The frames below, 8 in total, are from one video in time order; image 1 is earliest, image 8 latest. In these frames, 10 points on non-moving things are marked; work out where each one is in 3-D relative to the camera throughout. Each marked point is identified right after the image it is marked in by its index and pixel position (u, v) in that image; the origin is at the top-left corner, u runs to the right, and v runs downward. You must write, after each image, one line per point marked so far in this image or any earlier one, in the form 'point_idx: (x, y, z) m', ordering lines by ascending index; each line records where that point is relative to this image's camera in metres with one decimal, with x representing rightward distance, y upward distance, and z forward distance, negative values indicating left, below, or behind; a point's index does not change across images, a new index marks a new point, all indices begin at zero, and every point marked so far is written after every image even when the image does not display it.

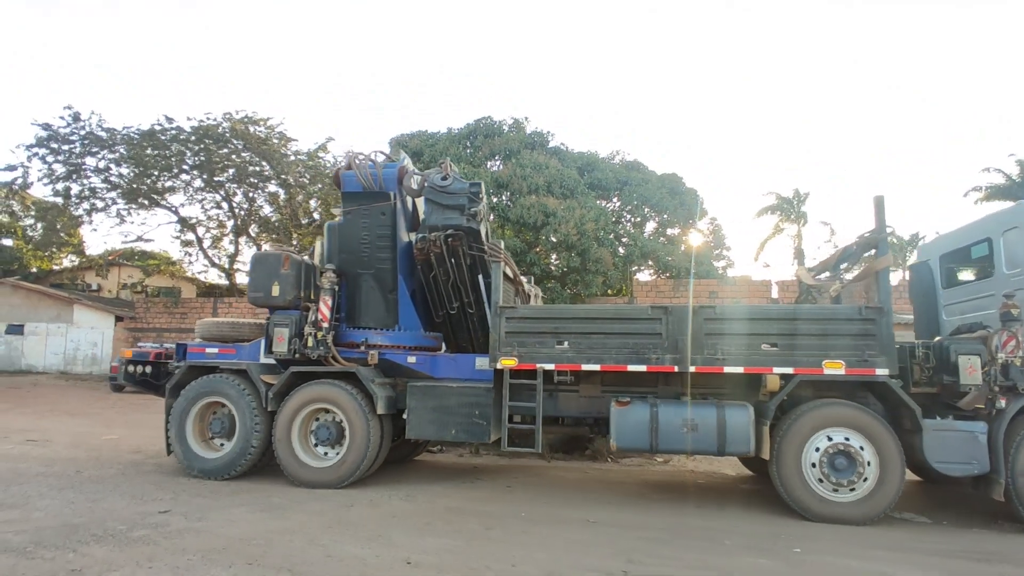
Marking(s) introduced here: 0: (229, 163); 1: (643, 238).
0: (-8.3, +3.7, +18.9) m
1: (+3.8, +1.5, +19.5) m
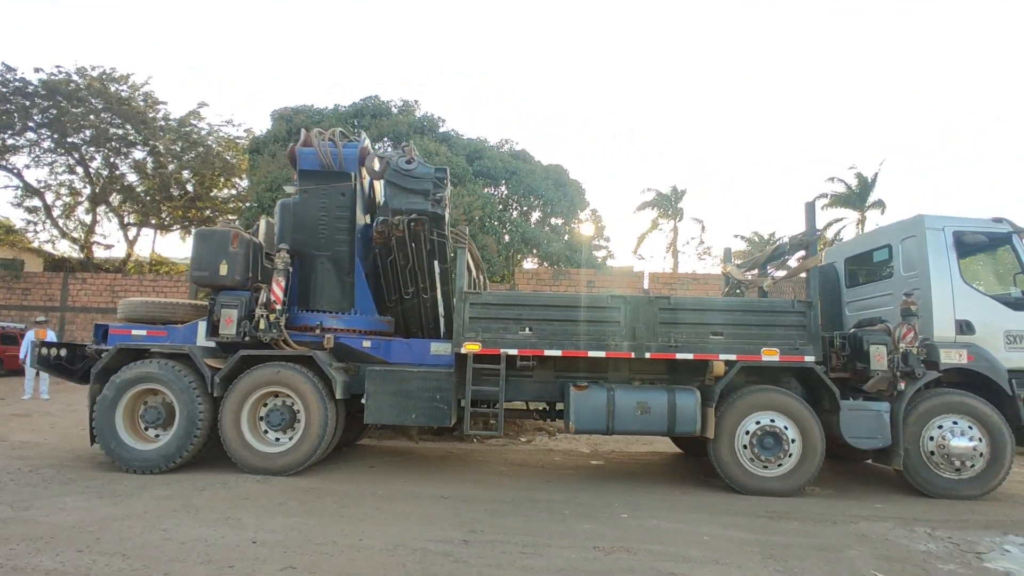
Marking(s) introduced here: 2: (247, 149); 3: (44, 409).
0: (-11.3, +4.3, +17.0) m
1: (+0.5, +1.9, +19.9) m
2: (-7.9, +4.2, +19.3) m
3: (-9.2, -2.4, +12.7) m
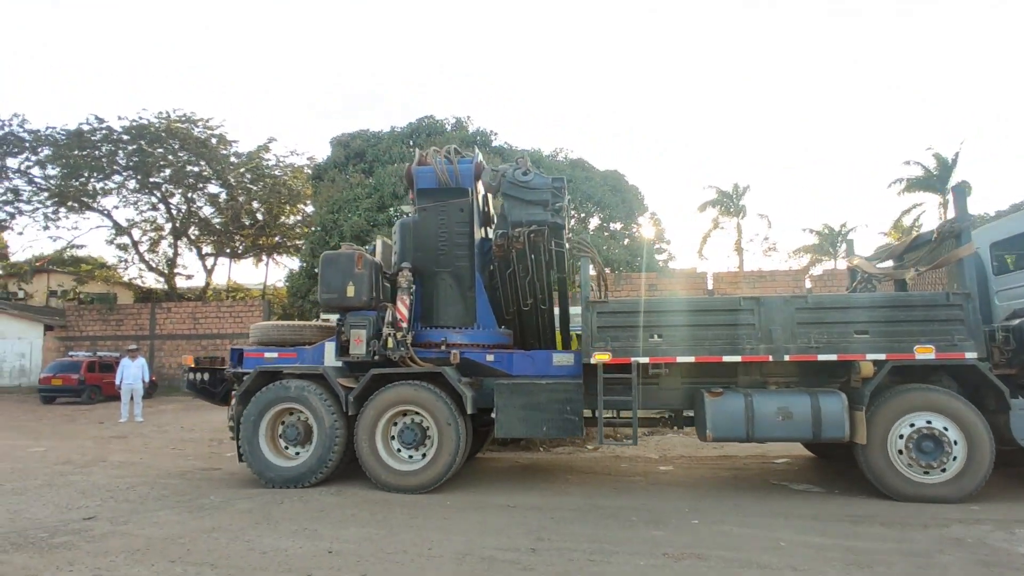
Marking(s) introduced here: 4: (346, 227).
0: (-9.8, +3.5, +18.2) m
1: (+2.3, +1.7, +19.9) m
2: (-6.3, +3.5, +20.2) m
3: (-7.8, -3.0, +13.6) m
4: (-4.3, +1.5, +16.5) m
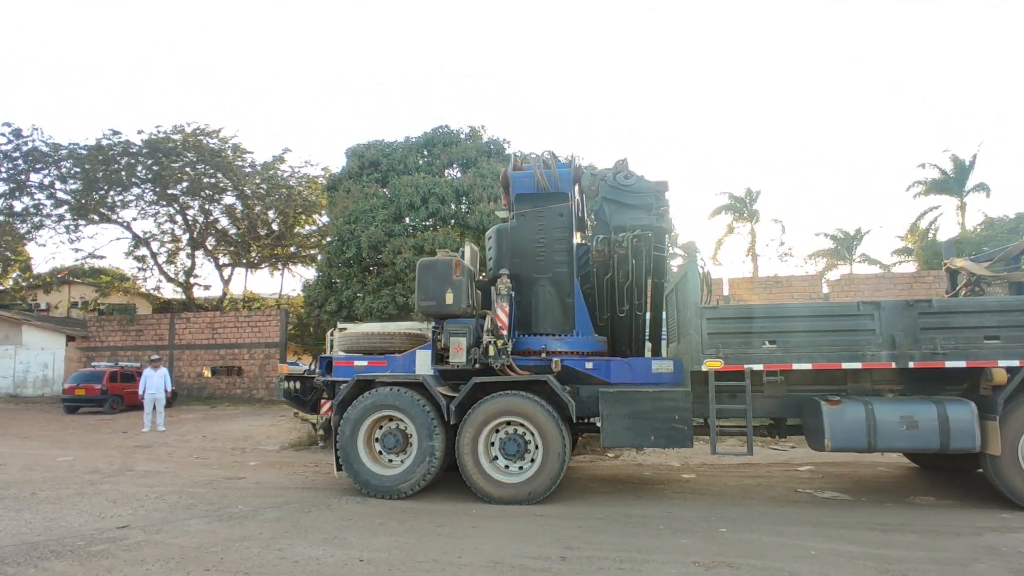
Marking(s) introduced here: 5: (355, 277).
0: (-9.5, +3.2, +18.6) m
1: (+2.7, +1.4, +19.9) m
2: (-5.9, +3.2, +20.4) m
3: (-7.6, -3.2, +13.8) m
4: (-4.0, +1.3, +16.7) m
5: (-4.2, +0.3, +17.3) m
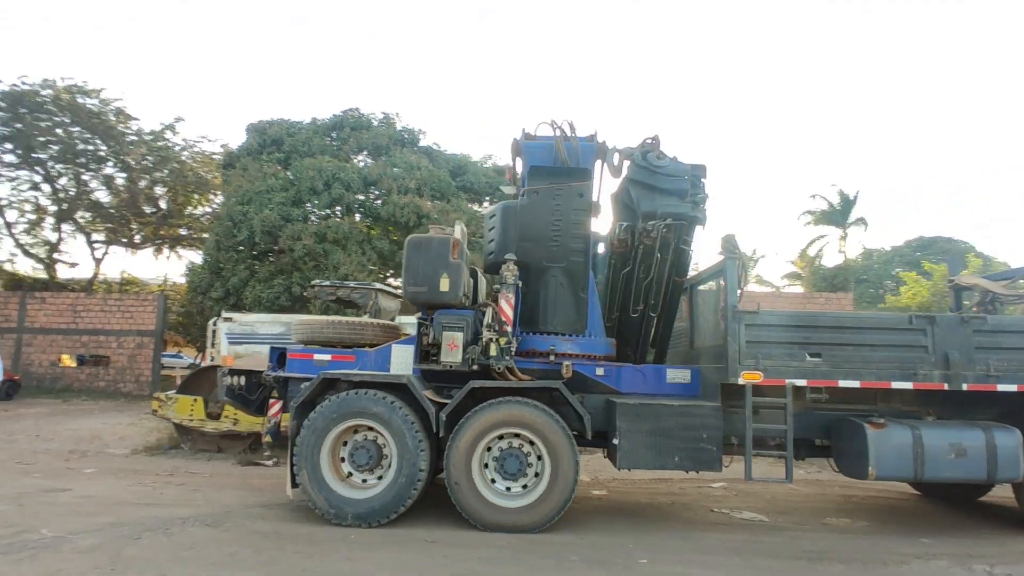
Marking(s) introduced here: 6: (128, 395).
0: (-11.7, +3.8, +16.4) m
1: (0.0, +1.3, +19.6) m
2: (-8.4, +3.6, +18.8) m
3: (-9.4, -2.8, +11.9) m
4: (-6.0, +1.6, +15.4) m
5: (-6.4, +0.6, +16.0) m
6: (-9.5, -2.7, +16.2) m
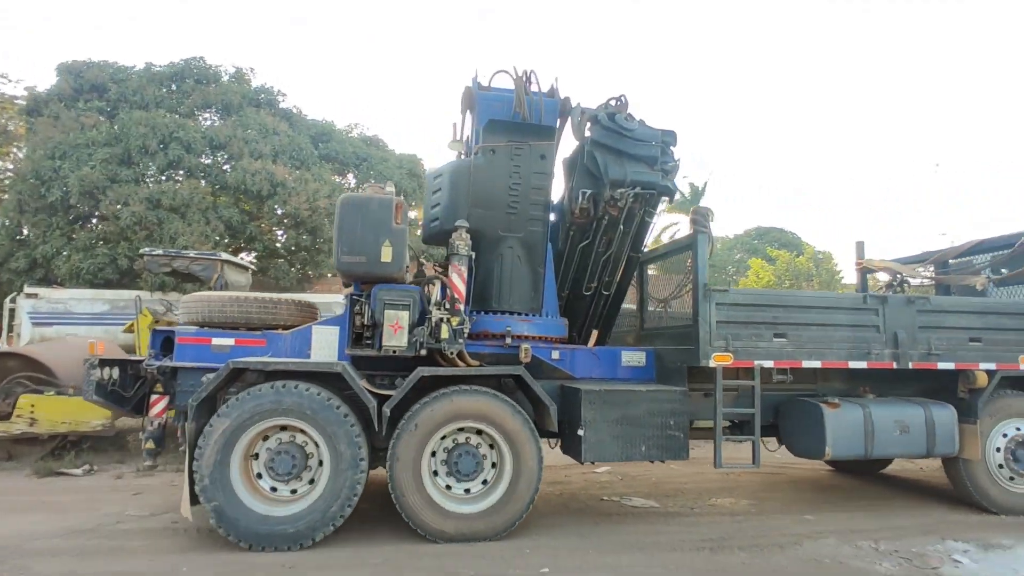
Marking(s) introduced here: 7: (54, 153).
0: (-14.6, +4.5, +12.9) m
1: (-4.0, +2.0, +18.8) m
2: (-12.0, +4.3, +16.0) m
3: (-11.4, -2.3, +9.3) m
4: (-8.9, +2.2, +13.3) m
5: (-9.4, +1.2, +13.8) m
6: (-12.6, -2.0, +13.4) m
7: (-9.6, +2.8, +13.8) m
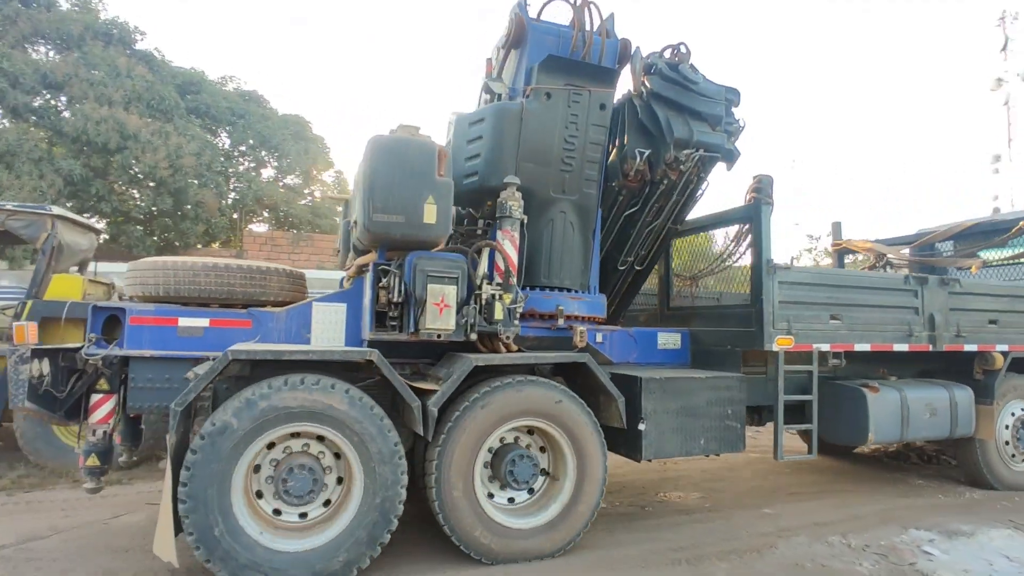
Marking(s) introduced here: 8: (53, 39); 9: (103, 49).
0: (-16.1, +5.2, +9.3) m
1: (-6.9, +2.7, +17.2) m
2: (-14.2, +5.1, +12.8) m
3: (-12.5, -1.8, +6.6) m
4: (-10.7, +2.8, +10.9) m
5: (-11.3, +1.8, +11.3) m
6: (-14.4, -1.4, +10.4) m
7: (-11.5, +3.4, +11.3) m
8: (-9.6, +5.1, +13.7) m
9: (-8.8, +5.1, +14.1) m
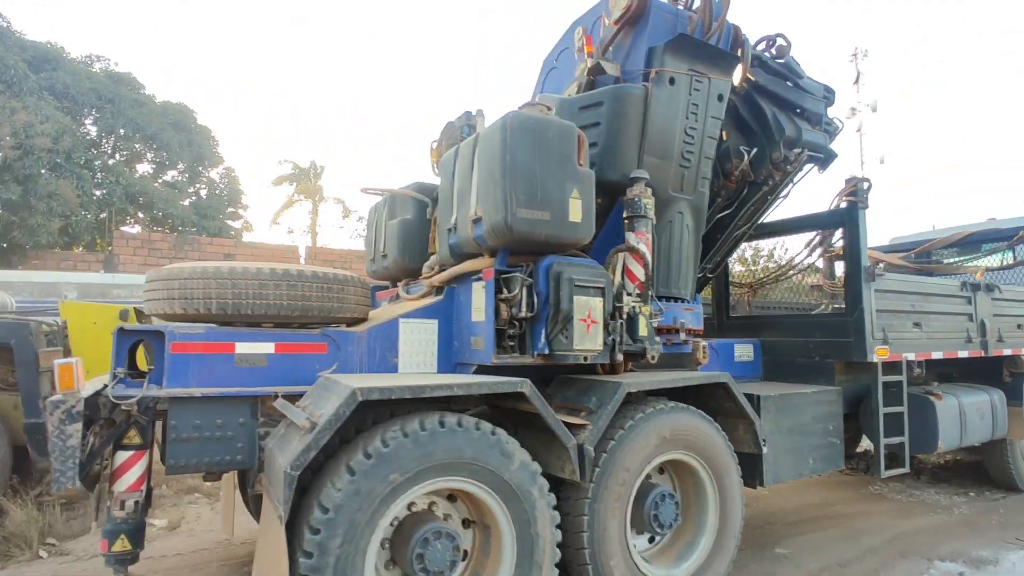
0: (-16.9, +4.9, +5.9) m
1: (-9.4, +2.5, +15.4) m
2: (-15.7, +4.8, +9.8) m
3: (-12.8, -1.9, +3.9) m
4: (-11.9, +2.6, +8.5) m
5: (-12.6, +1.6, +8.7) m
6: (-15.4, -1.6, +7.3) m
7: (-12.8, +3.2, +8.7) m
8: (-11.3, +4.9, +11.5) m
9: (-10.7, +4.9, +12.1) m
